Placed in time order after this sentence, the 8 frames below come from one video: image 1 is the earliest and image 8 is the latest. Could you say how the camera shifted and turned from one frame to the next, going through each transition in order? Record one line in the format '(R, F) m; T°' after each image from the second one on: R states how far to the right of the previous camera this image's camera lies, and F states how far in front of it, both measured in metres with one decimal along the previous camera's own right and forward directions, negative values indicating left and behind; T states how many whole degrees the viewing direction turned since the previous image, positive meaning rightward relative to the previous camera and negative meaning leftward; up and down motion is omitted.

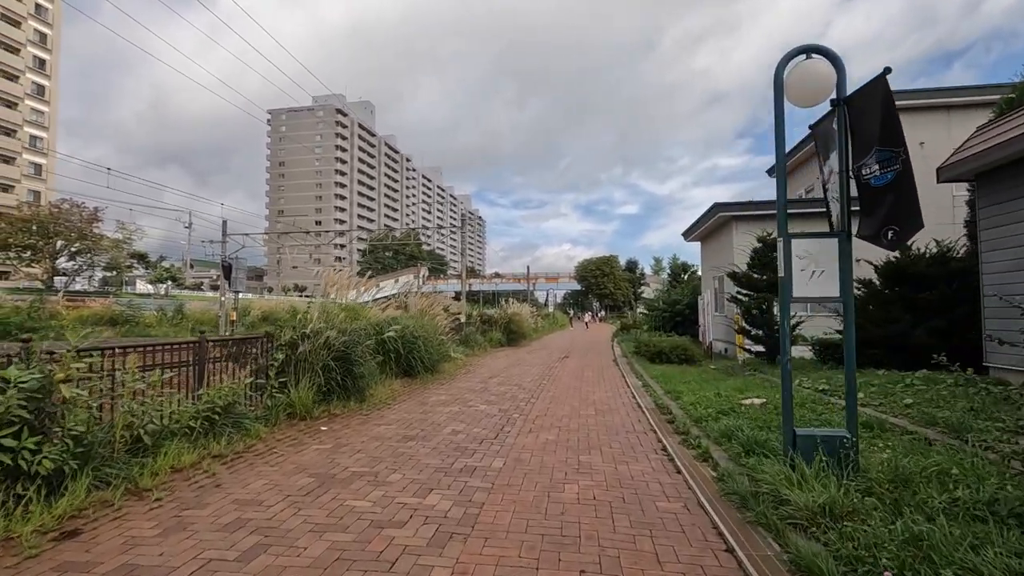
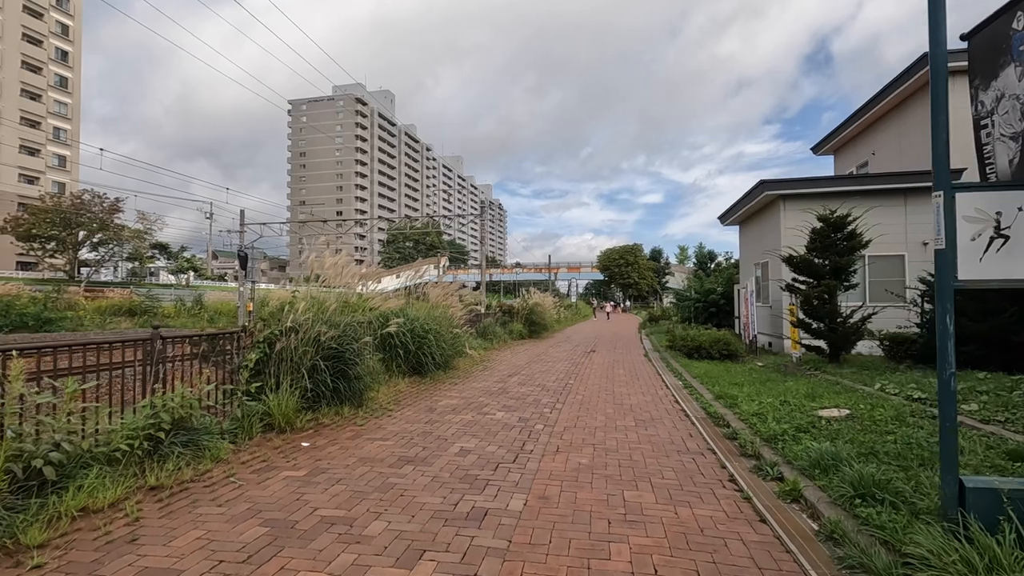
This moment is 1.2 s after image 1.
(0.0, +1.3) m; -2°
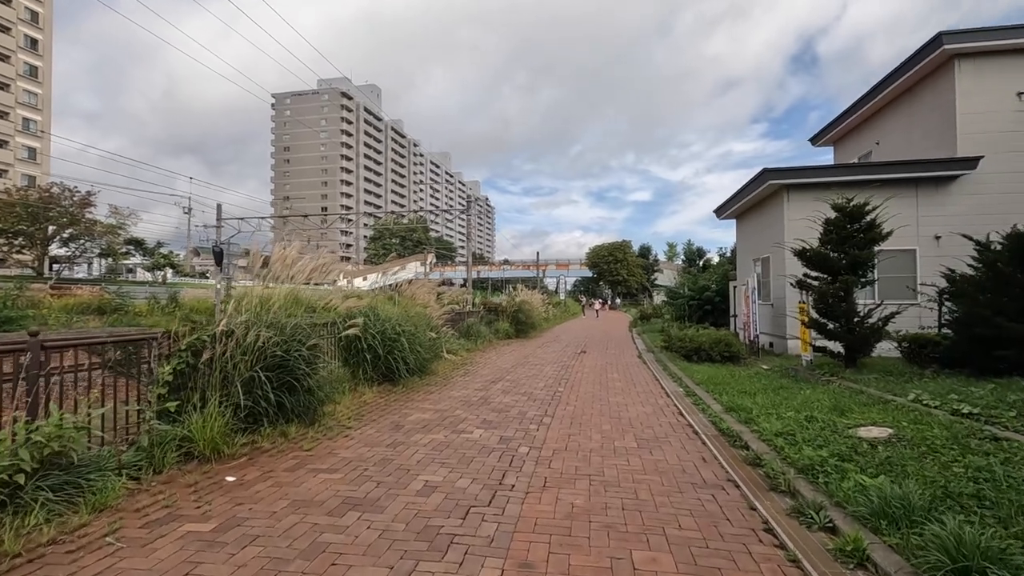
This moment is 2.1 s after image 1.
(+0.1, +1.1) m; +1°
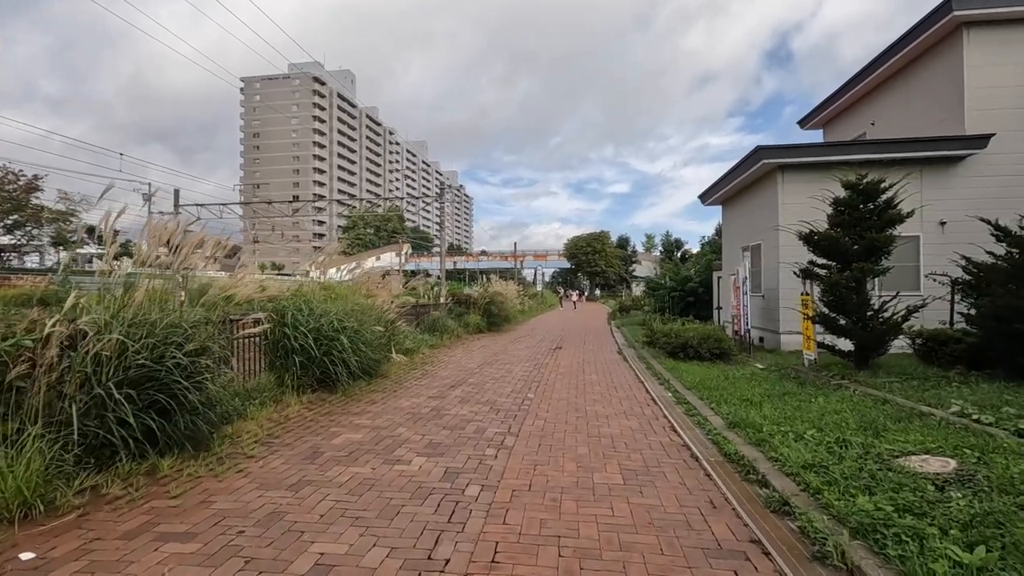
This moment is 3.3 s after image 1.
(+0.3, +1.4) m; +2°
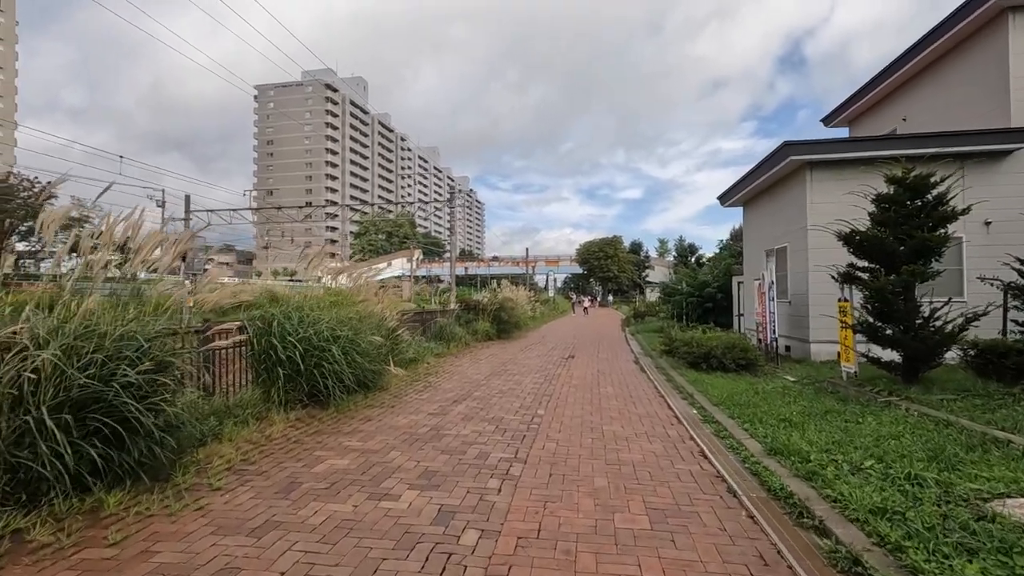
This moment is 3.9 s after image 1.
(0.0, +0.7) m; -1°
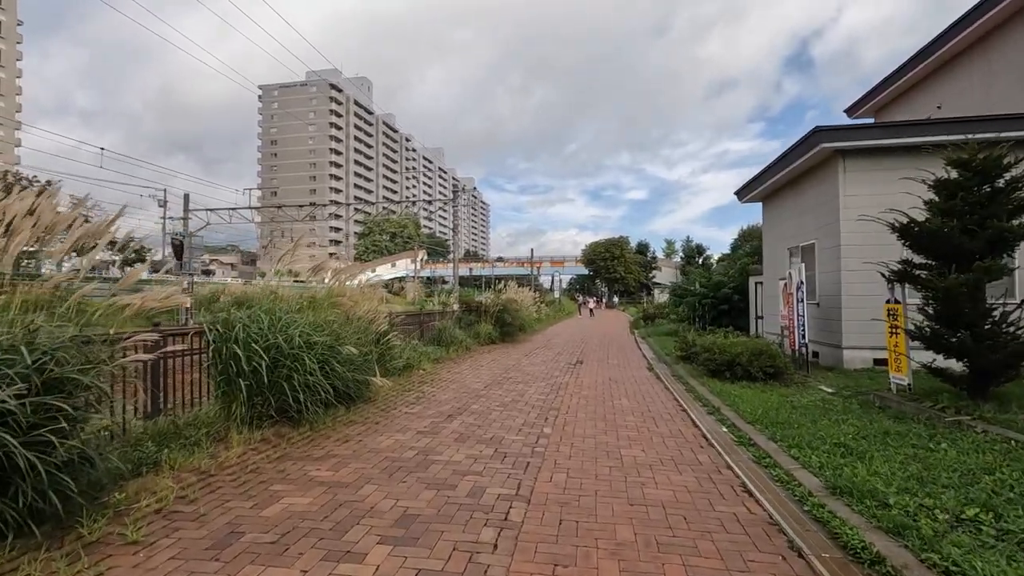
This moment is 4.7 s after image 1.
(0.0, +0.9) m; -1°
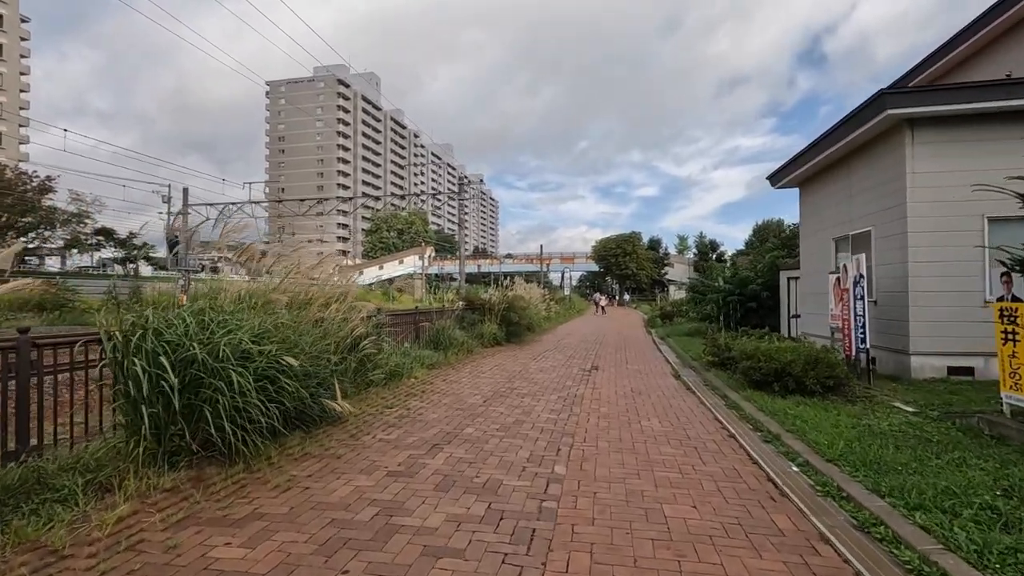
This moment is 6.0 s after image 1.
(+0.1, +1.5) m; -1°
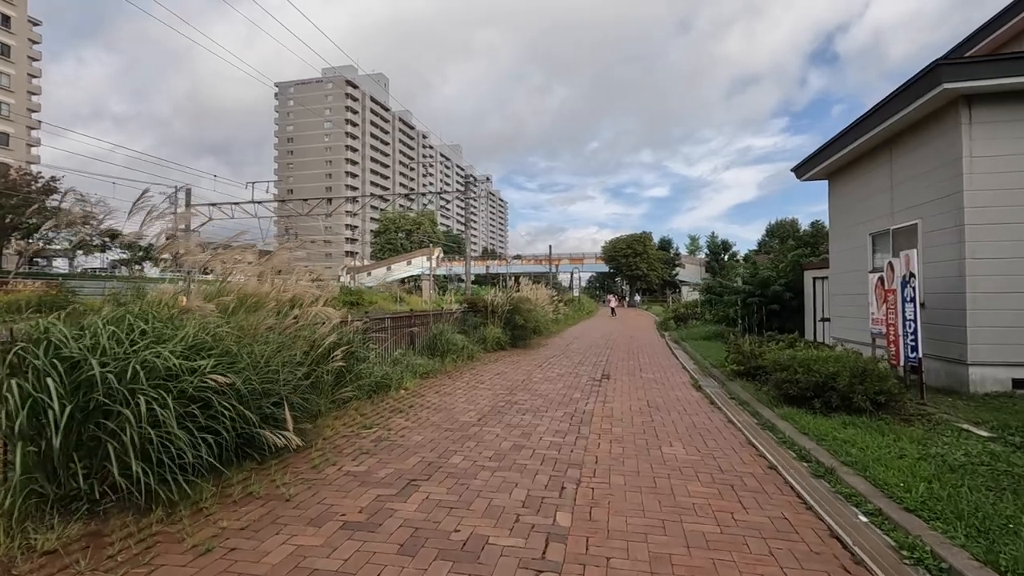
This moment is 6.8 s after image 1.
(+0.1, +1.0) m; -1°
